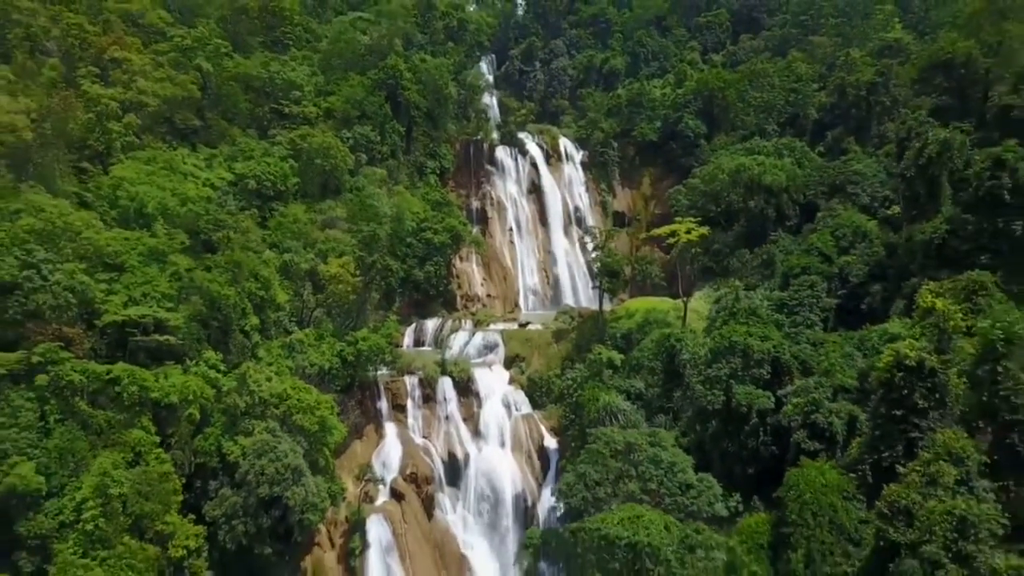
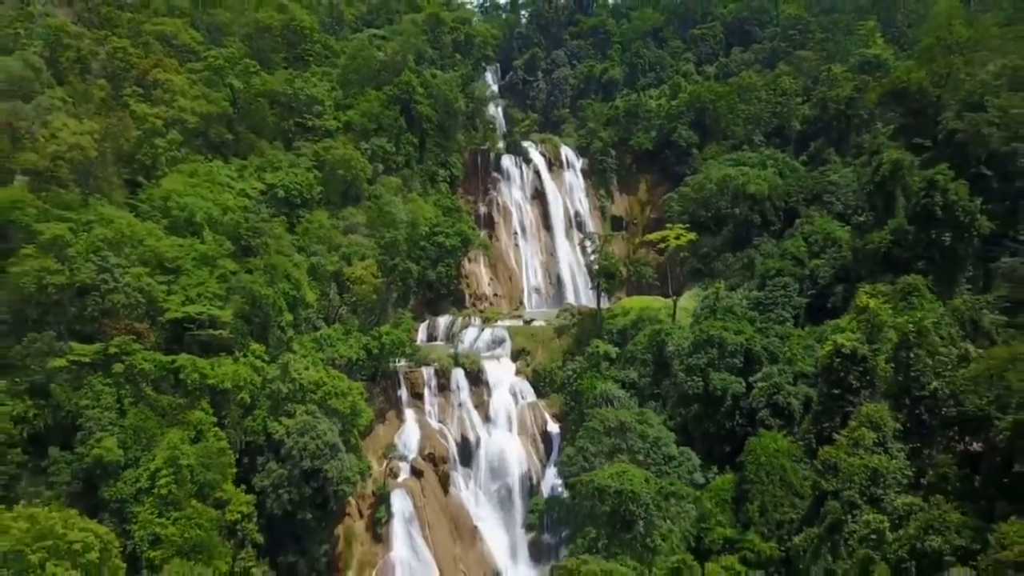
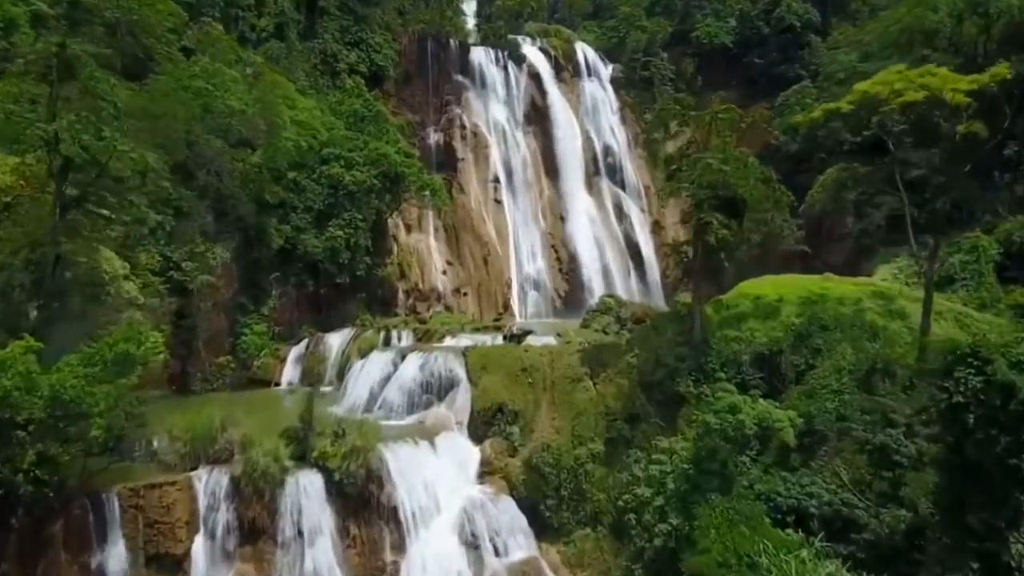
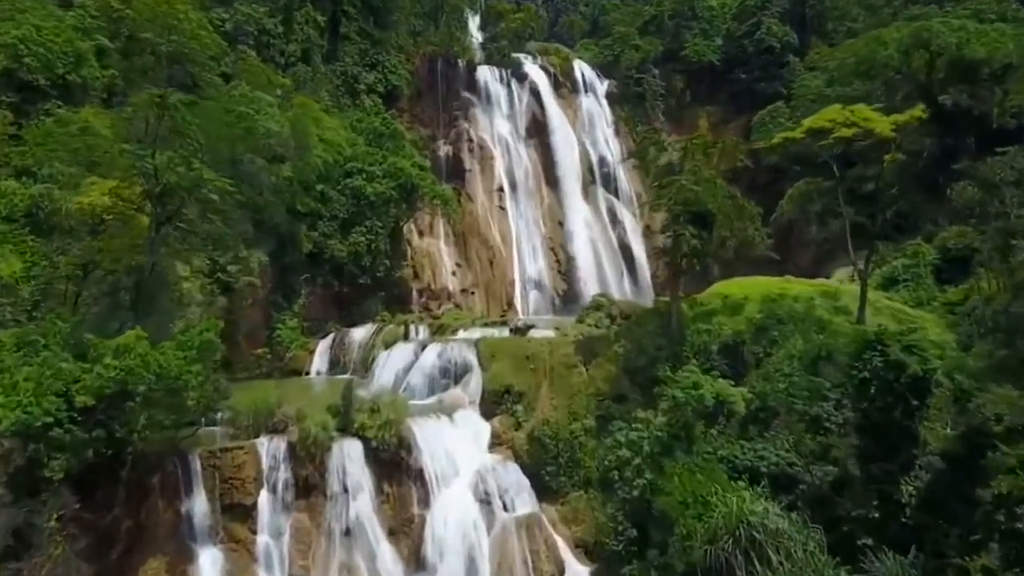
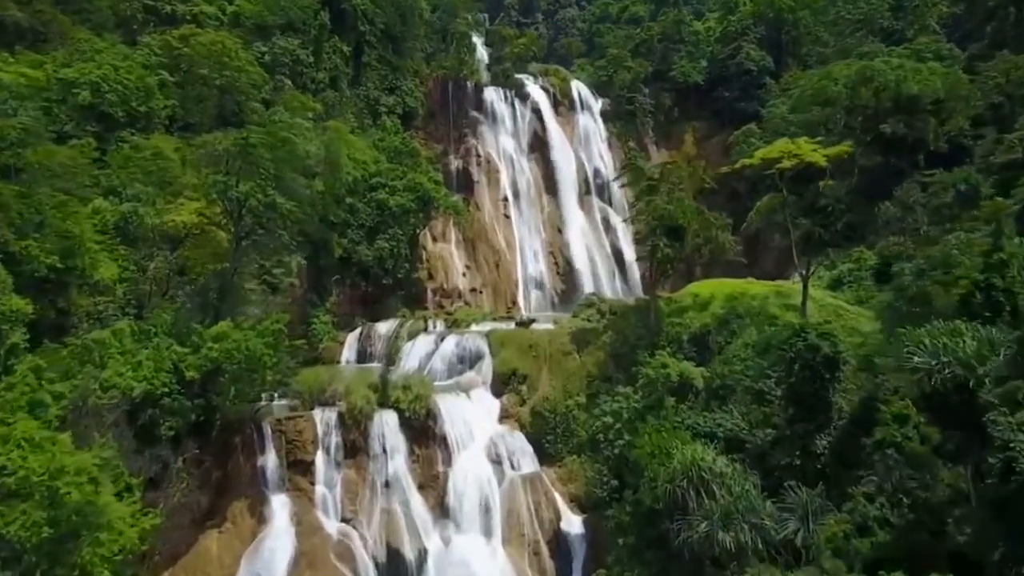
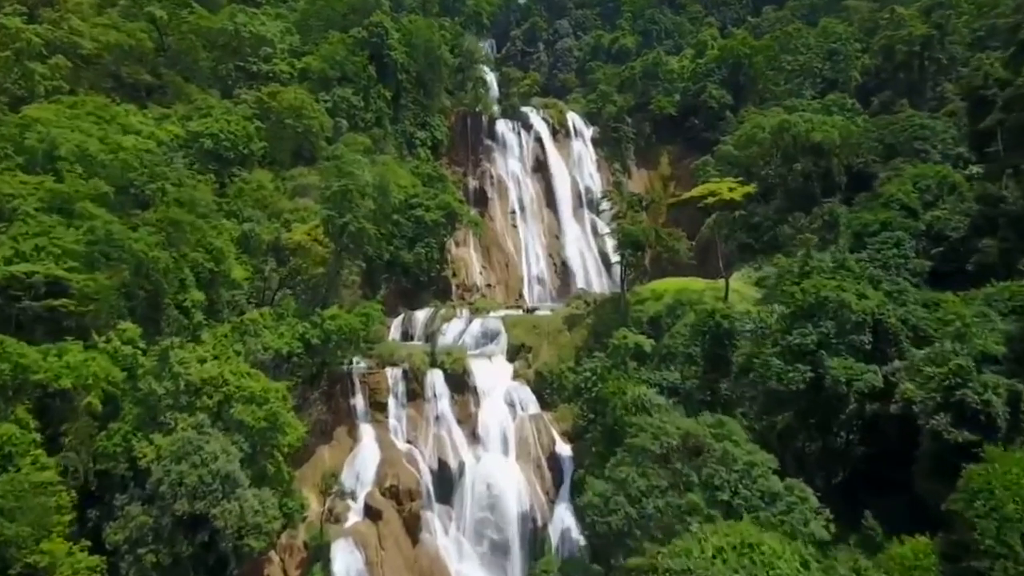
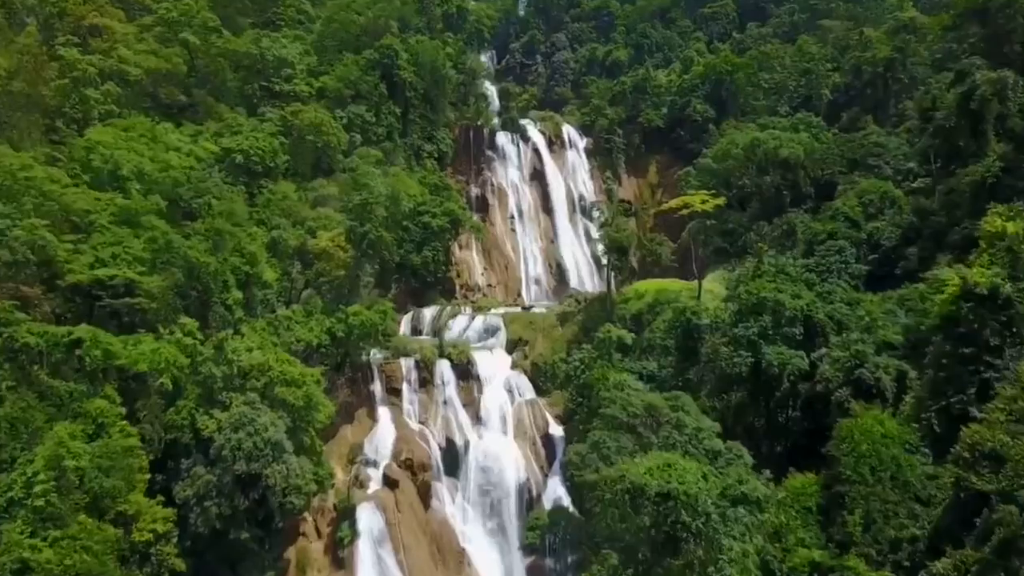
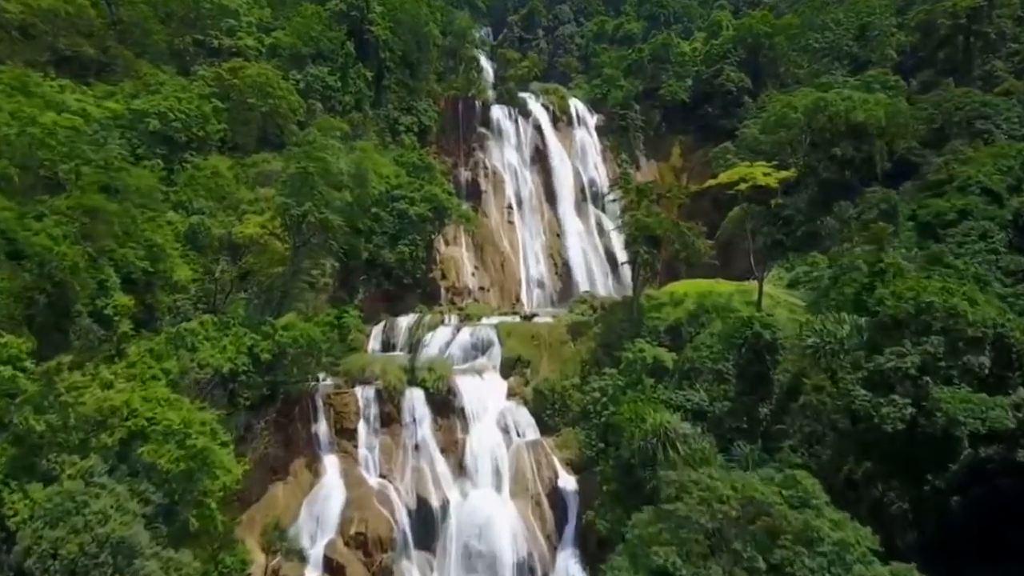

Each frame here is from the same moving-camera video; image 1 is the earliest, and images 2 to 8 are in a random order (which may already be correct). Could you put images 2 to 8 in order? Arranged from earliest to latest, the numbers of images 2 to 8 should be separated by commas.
2, 7, 6, 8, 5, 4, 3
